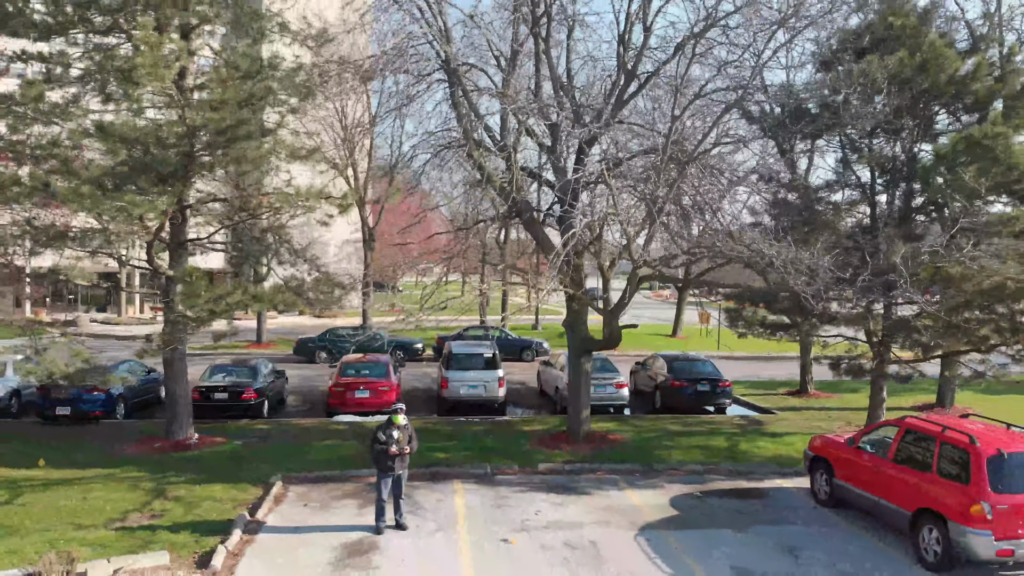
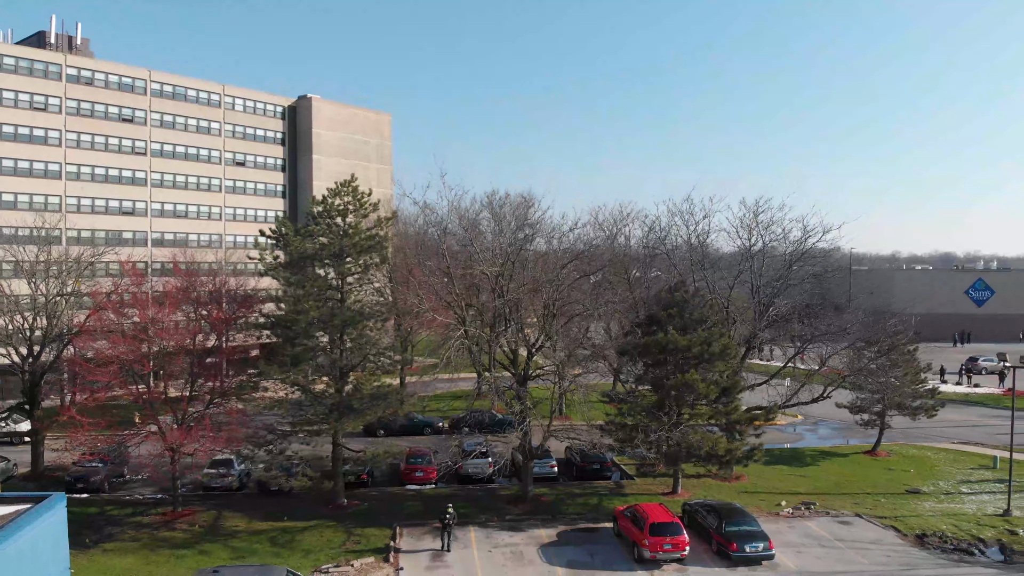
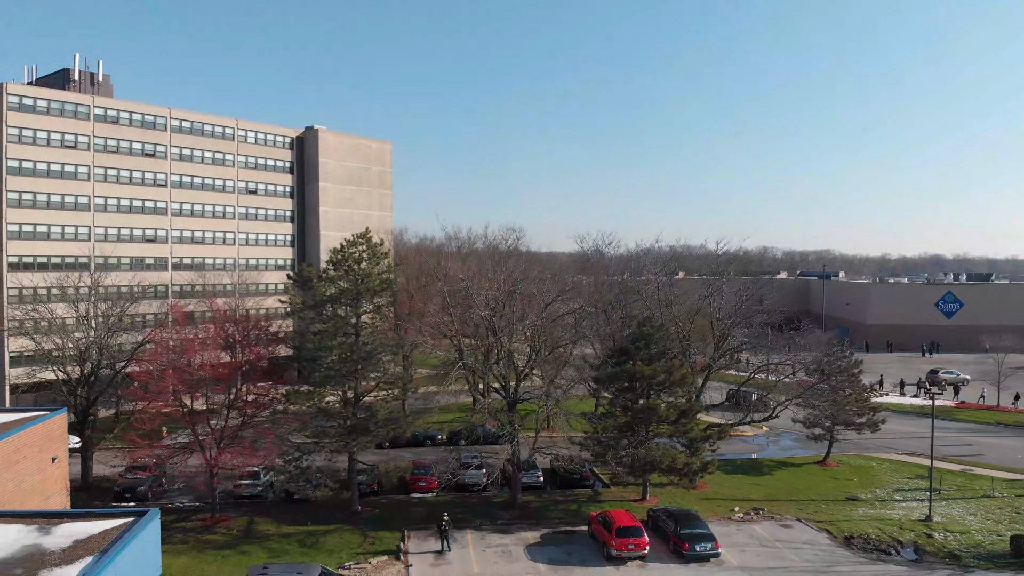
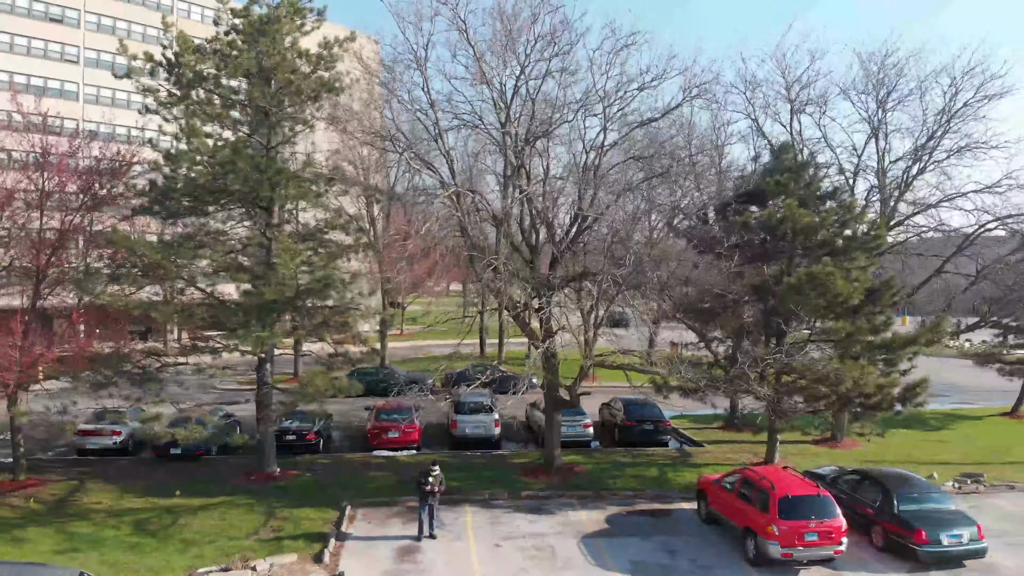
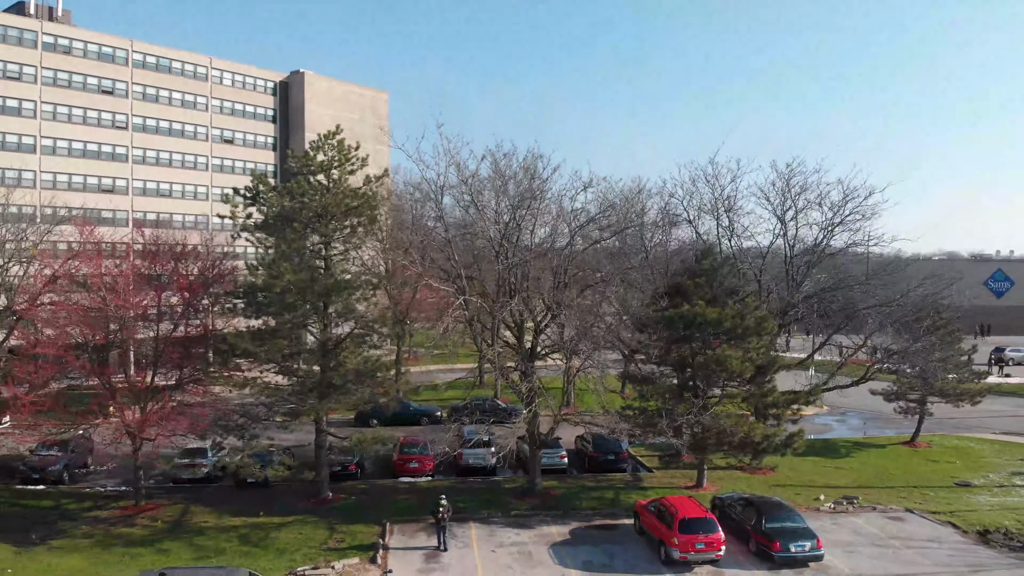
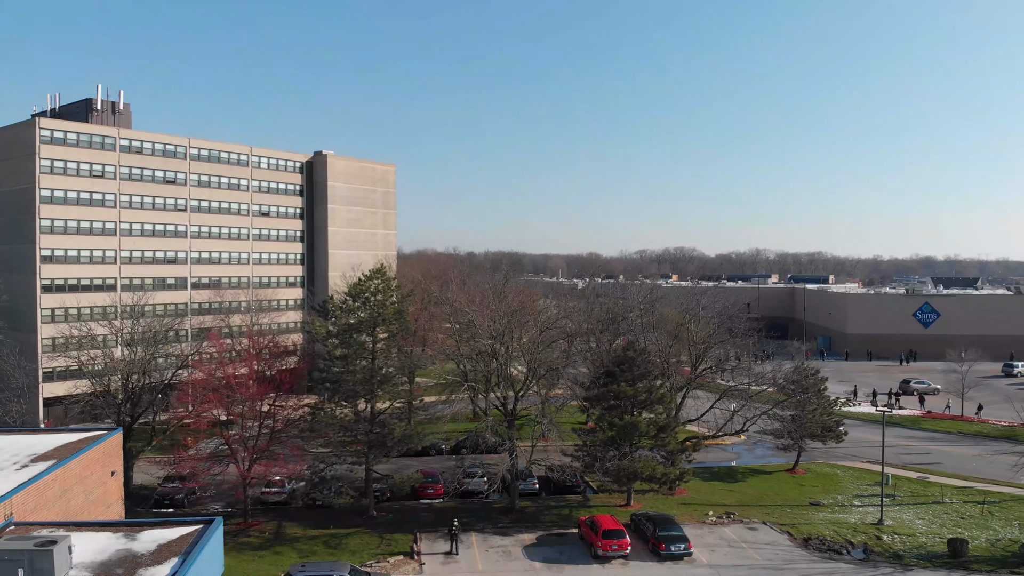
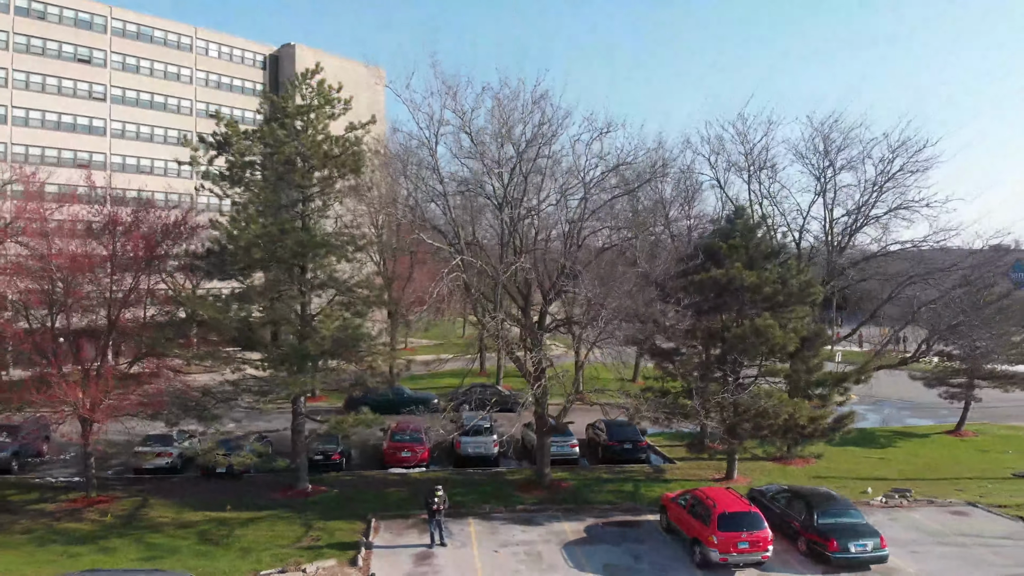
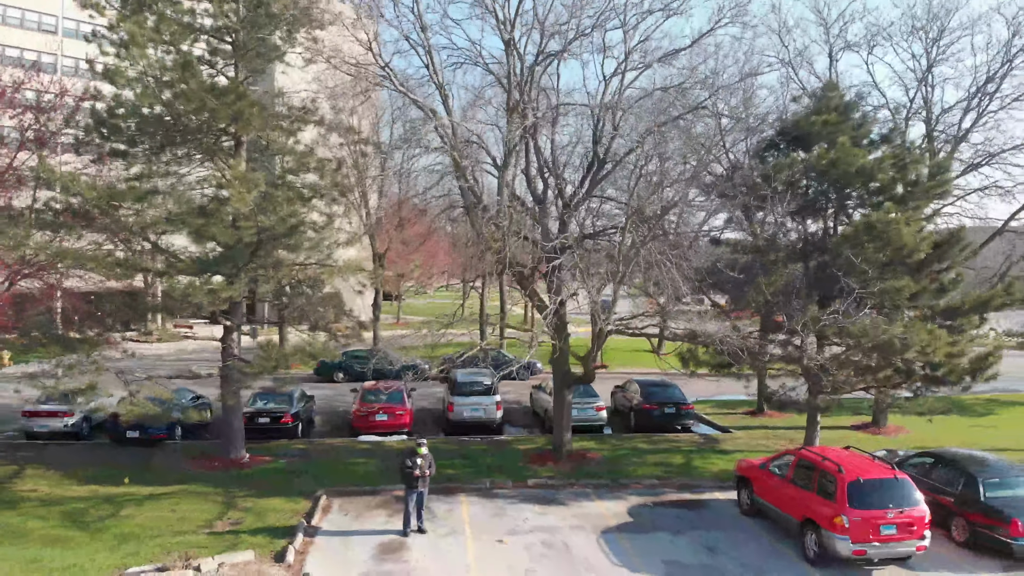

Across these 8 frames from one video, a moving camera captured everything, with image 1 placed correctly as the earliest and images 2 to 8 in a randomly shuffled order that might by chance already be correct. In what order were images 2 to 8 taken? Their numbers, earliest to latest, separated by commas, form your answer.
8, 4, 7, 5, 2, 3, 6
